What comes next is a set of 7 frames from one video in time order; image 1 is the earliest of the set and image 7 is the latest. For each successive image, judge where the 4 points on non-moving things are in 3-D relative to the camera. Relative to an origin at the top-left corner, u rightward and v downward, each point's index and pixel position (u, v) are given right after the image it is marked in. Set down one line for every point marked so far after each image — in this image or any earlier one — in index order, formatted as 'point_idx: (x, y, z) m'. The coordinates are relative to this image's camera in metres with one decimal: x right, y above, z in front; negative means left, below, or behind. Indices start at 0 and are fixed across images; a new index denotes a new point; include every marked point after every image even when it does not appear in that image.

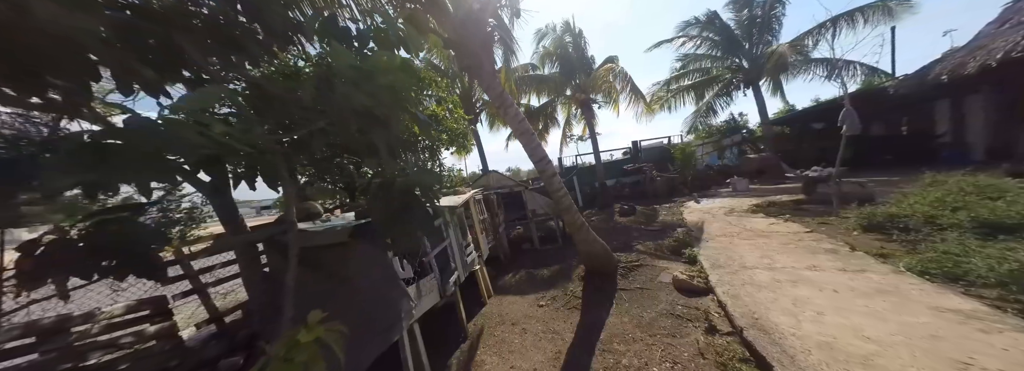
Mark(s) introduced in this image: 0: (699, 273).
0: (+3.1, -1.4, +3.6) m
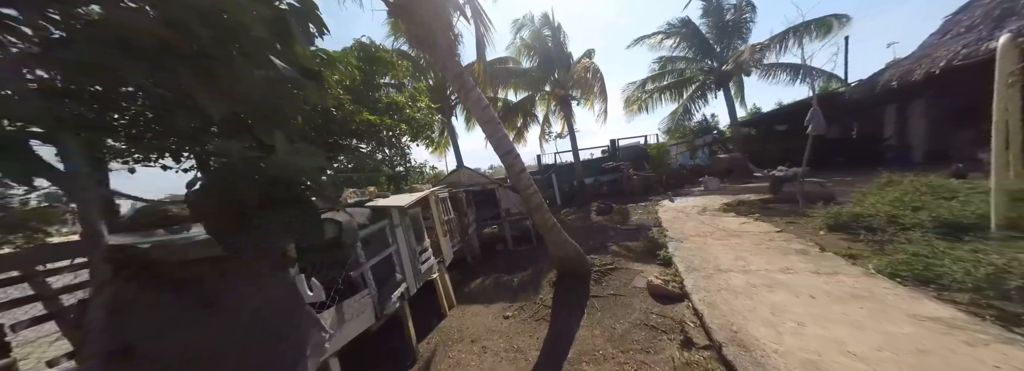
0: (+2.5, -1.4, +3.4) m
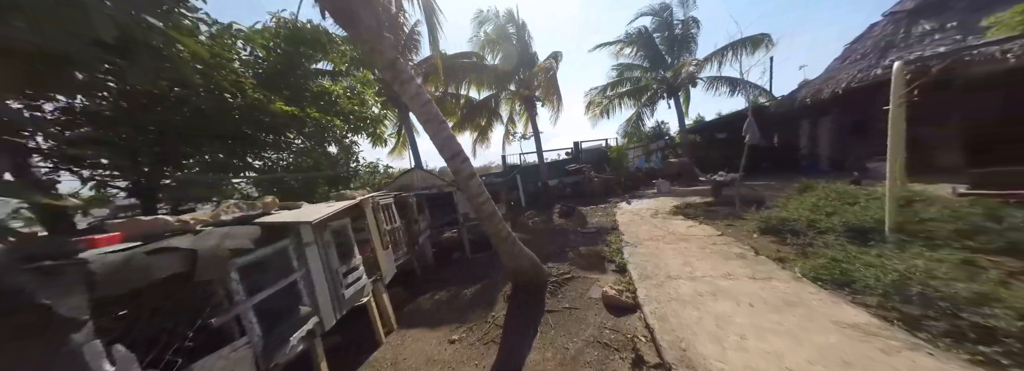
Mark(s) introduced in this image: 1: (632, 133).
0: (+1.7, -1.5, +3.3) m
1: (+7.0, +3.1, +12.9) m
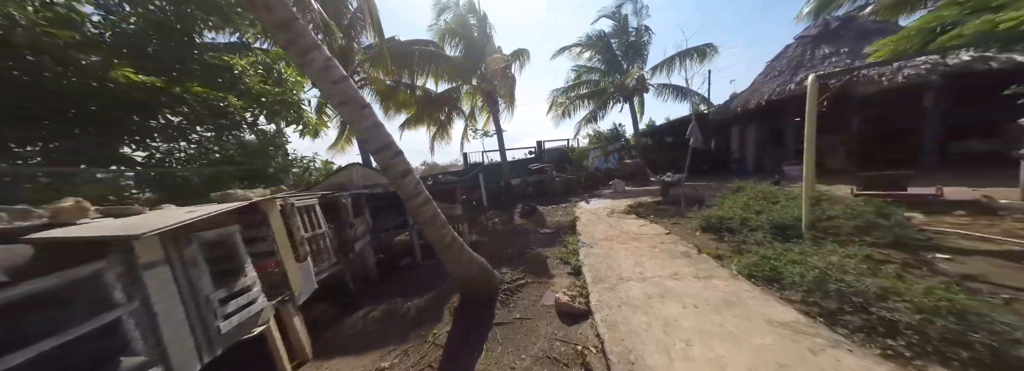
0: (+1.0, -1.5, +3.2) m
1: (+4.9, +3.2, +13.4) m
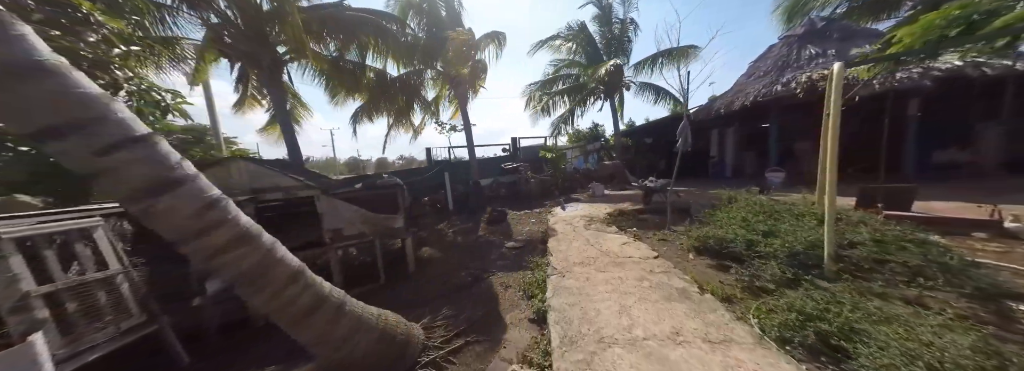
0: (+0.3, -1.7, +2.1) m
1: (+3.4, +3.1, +12.6) m
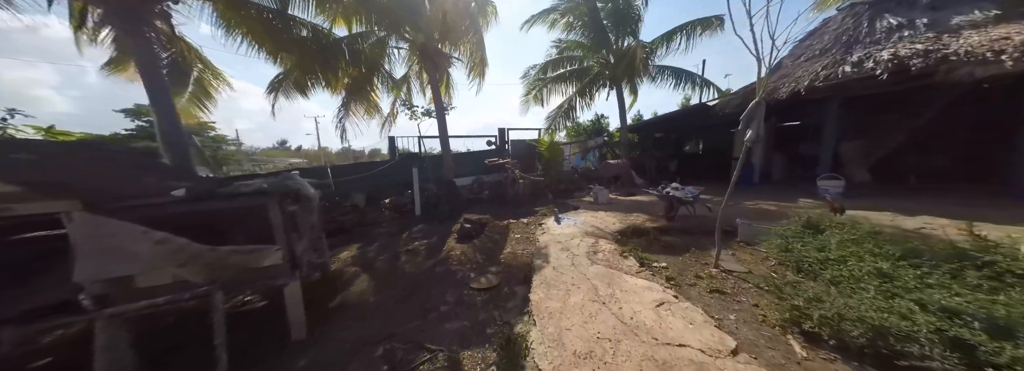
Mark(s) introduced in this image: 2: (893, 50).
0: (-0.2, -1.8, +0.3) m
1: (+2.9, +3.0, +10.8) m
2: (+8.6, +3.1, +5.0) m
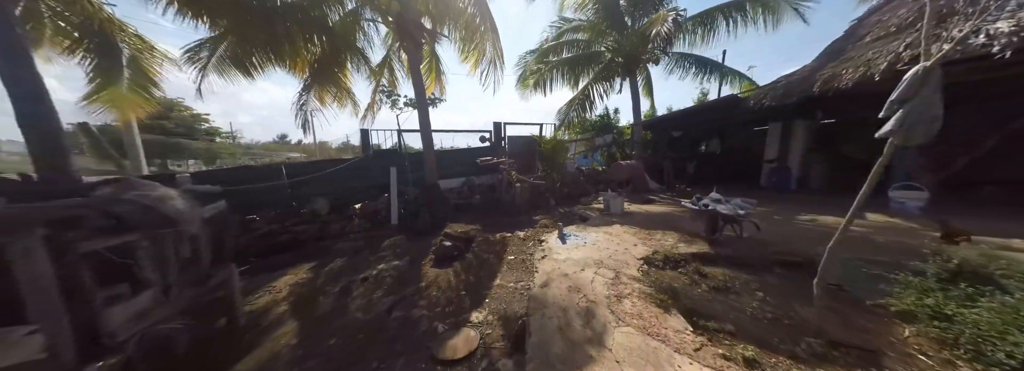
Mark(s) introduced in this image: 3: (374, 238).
0: (-0.3, -2.0, -0.8) m
1: (+2.8, +2.9, +9.6) m
2: (+8.5, +2.8, +3.7) m
3: (-3.5, -1.3, +5.4) m
